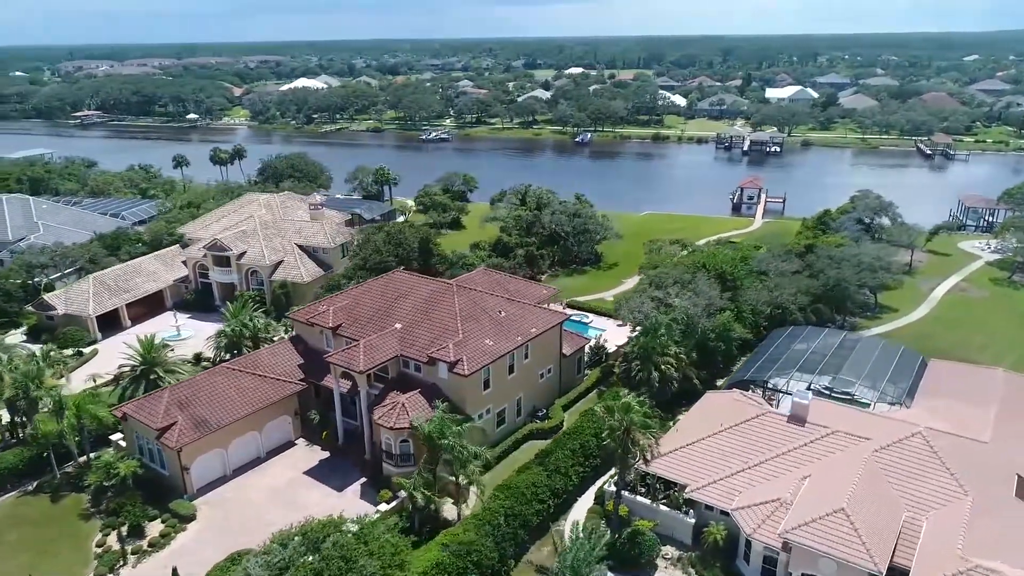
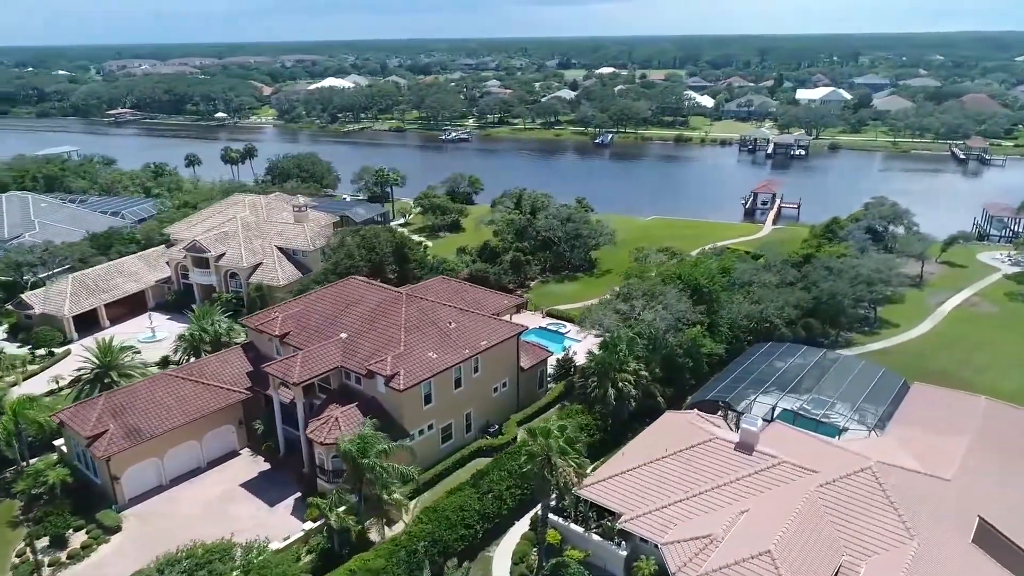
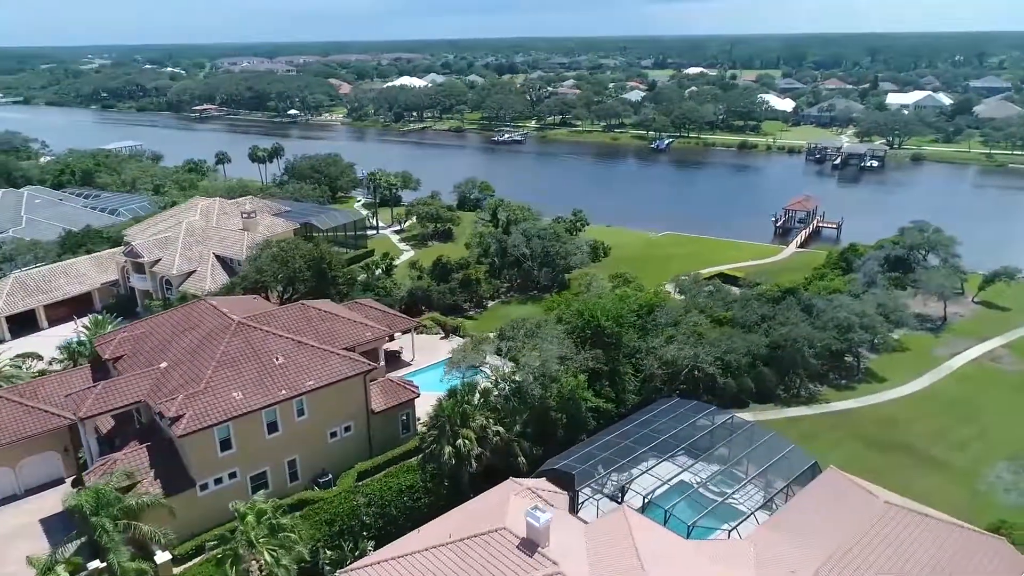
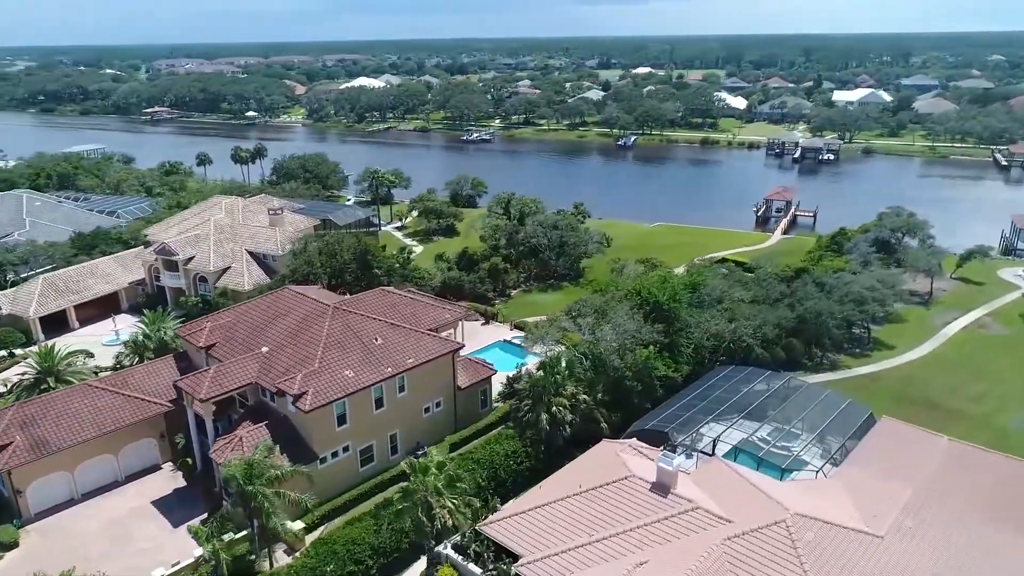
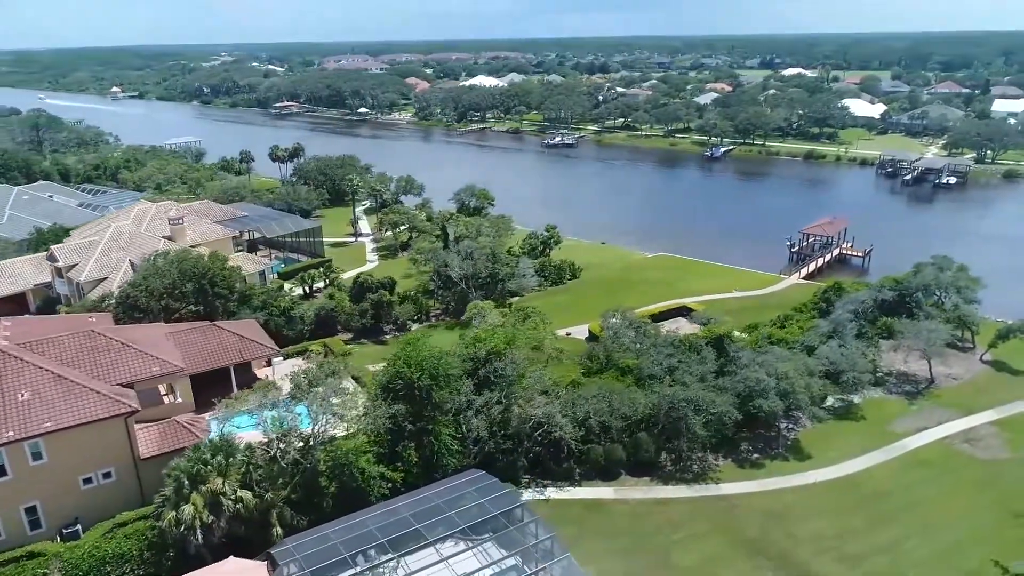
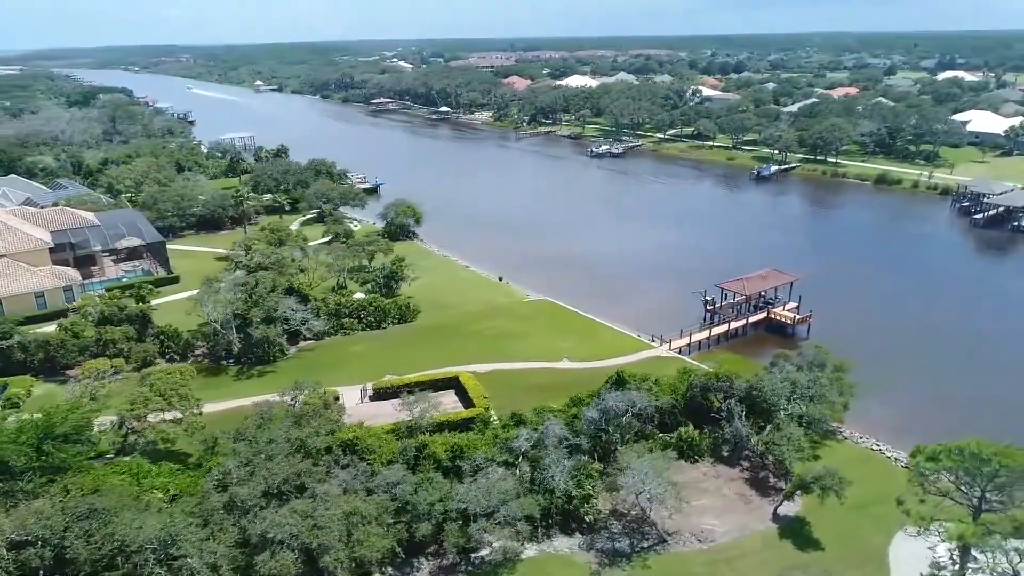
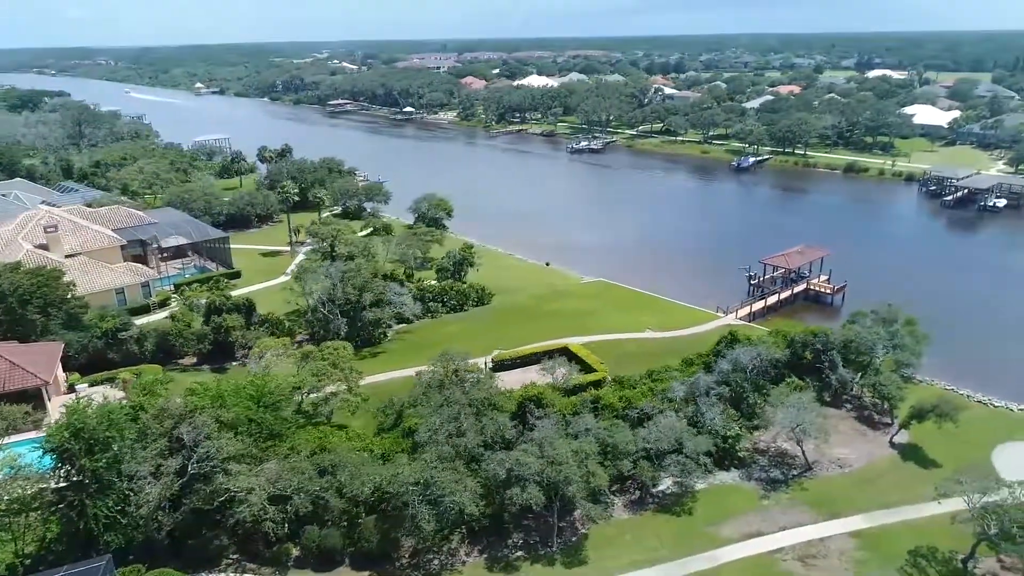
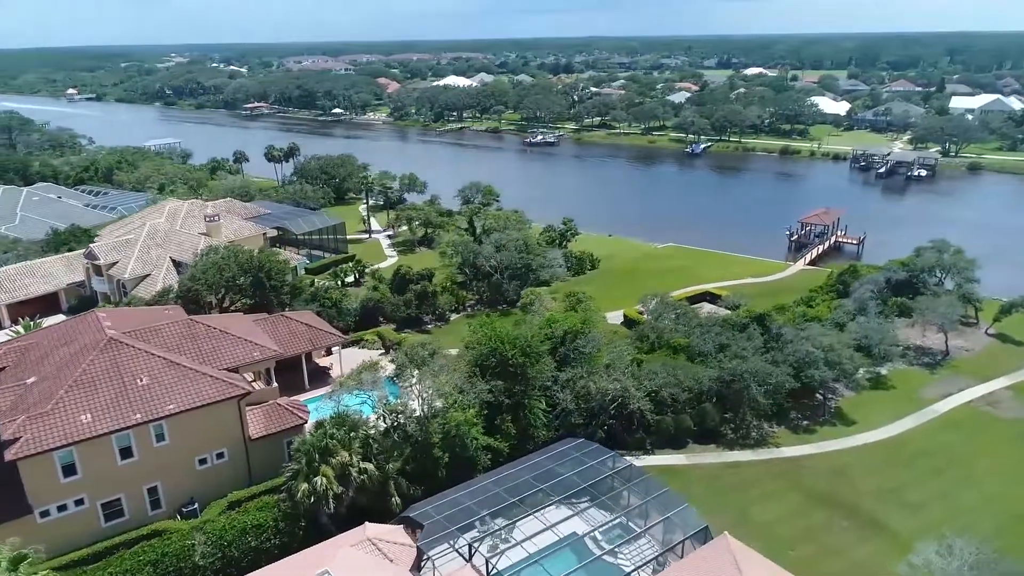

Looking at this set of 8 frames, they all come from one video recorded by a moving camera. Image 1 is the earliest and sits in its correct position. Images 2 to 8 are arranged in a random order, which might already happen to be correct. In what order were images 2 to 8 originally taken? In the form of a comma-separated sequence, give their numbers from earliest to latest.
2, 4, 3, 8, 5, 7, 6
